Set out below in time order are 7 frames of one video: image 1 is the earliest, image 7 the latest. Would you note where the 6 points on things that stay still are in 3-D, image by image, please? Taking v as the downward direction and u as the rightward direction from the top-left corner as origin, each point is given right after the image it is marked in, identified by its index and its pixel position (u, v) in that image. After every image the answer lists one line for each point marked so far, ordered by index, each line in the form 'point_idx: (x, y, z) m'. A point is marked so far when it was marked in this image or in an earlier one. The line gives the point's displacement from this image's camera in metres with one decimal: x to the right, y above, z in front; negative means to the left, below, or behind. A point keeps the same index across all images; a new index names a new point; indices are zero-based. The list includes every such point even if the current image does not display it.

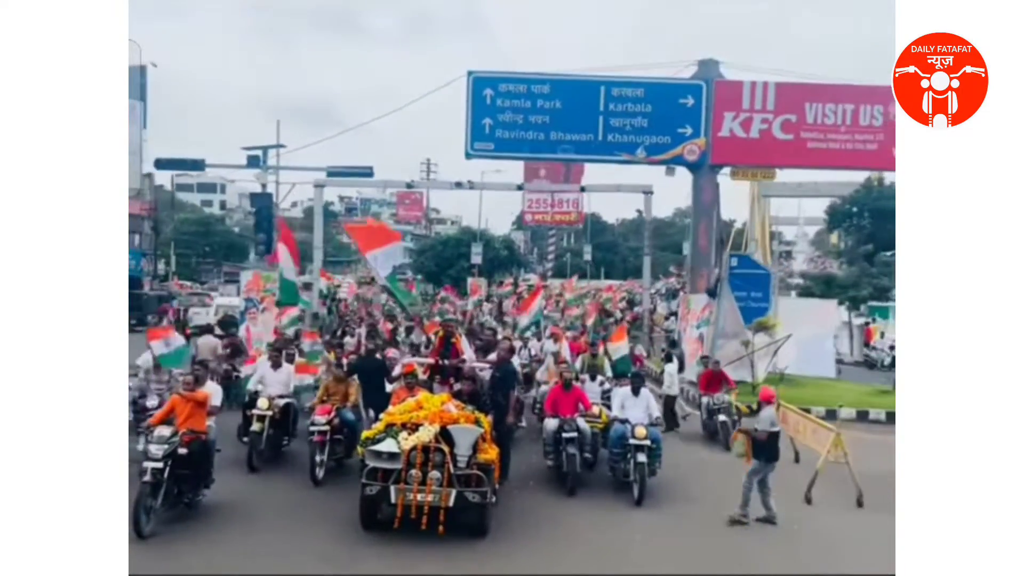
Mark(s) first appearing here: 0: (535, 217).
0: (0.0, +0.2, +2.7) m
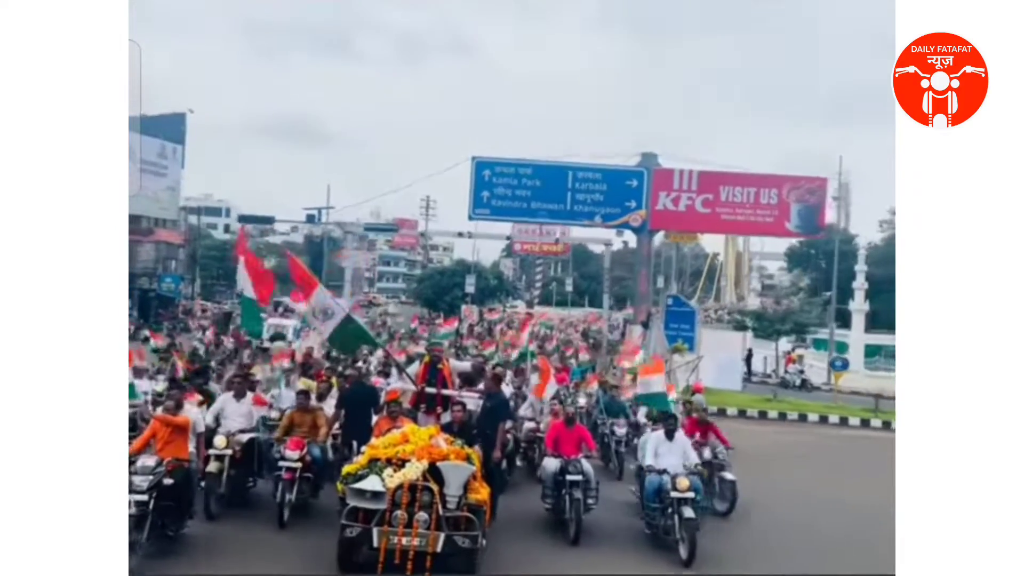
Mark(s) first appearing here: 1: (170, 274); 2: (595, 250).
0: (0.0, +0.1, +2.9) m
1: (-1.0, 0.0, +2.9) m
2: (+0.3, +0.1, +2.9) m
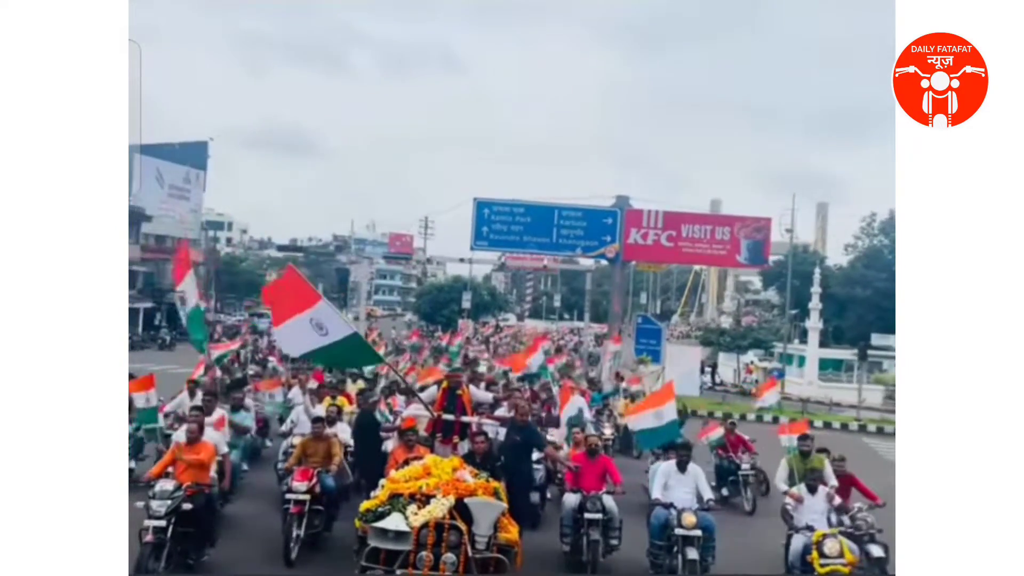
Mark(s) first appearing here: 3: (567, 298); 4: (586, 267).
0: (0.0, +0.1, +3.1) m
1: (-1.0, 0.0, +3.1) m
2: (+0.2, +0.1, +3.1) m
3: (+0.2, 0.0, +3.1) m
4: (+0.2, 0.0, +3.1) m
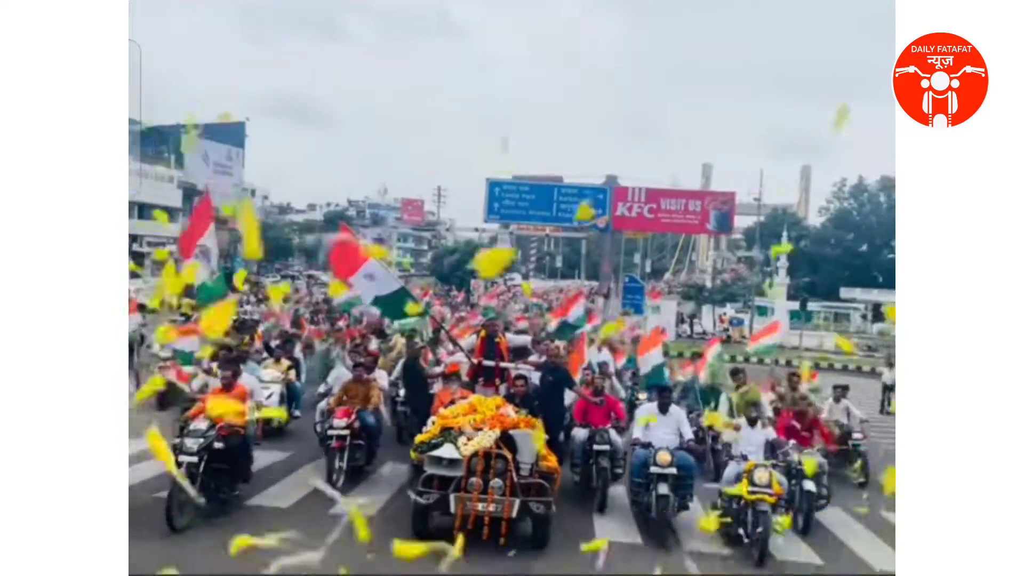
0: (0.0, +0.2, +3.4) m
1: (-1.0, +0.1, +3.3) m
2: (+0.2, +0.2, +3.4) m
3: (+0.2, +0.1, +3.4) m
4: (+0.3, +0.2, +3.4) m
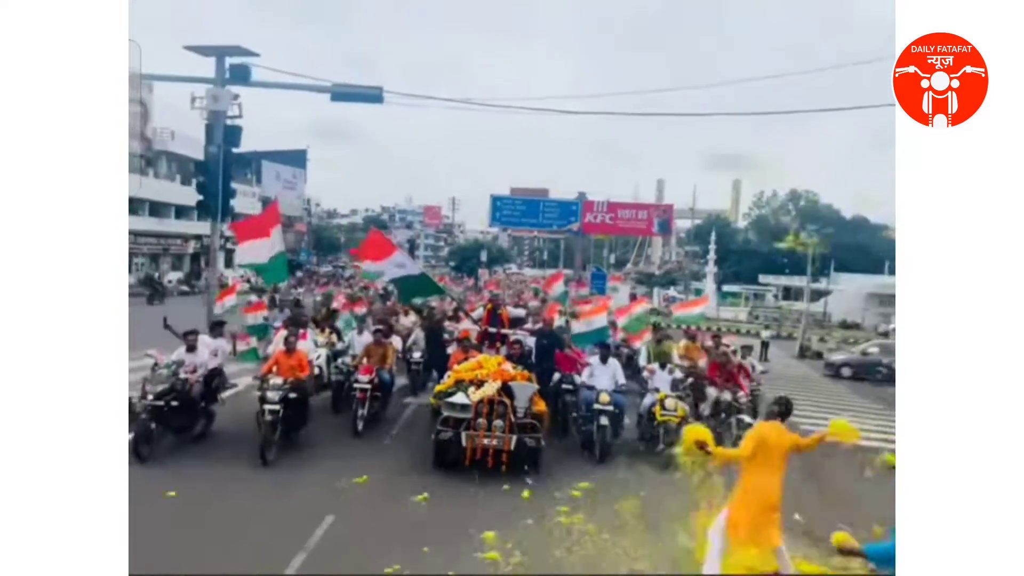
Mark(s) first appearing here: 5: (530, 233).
0: (0.0, +0.3, +4.1) m
1: (-1.0, +0.2, +4.0) m
2: (+0.2, +0.2, +4.1) m
3: (+0.2, +0.2, +4.1) m
4: (+0.2, +0.2, +4.1) m
5: (+0.1, +0.3, +4.1) m
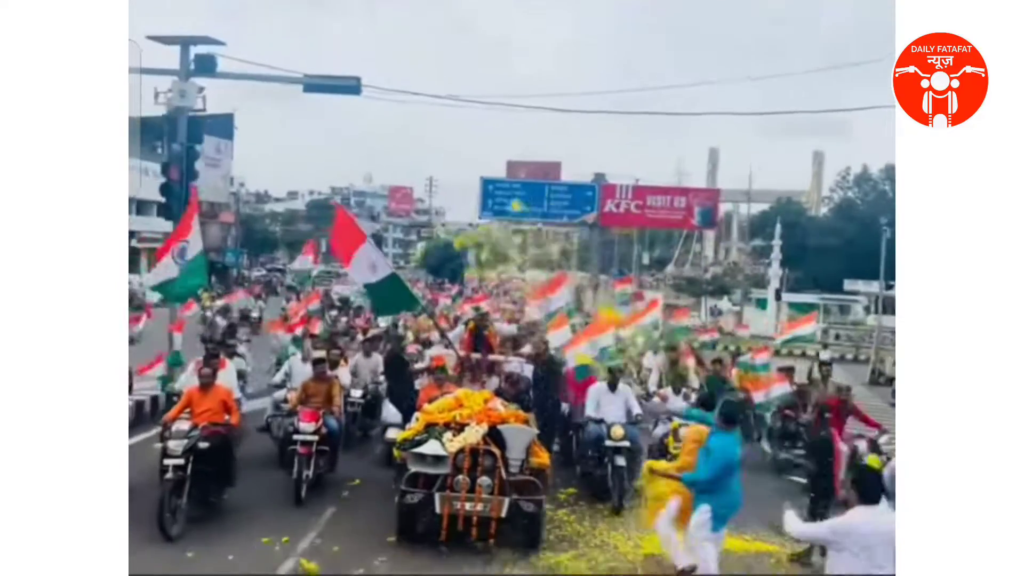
0: (0.0, +0.3, +3.4) m
1: (-1.0, +0.1, +3.4) m
2: (+0.2, +0.2, +3.4) m
3: (+0.2, +0.1, +3.4) m
4: (+0.2, +0.2, +3.4) m
5: (+0.1, +0.2, +3.4) m
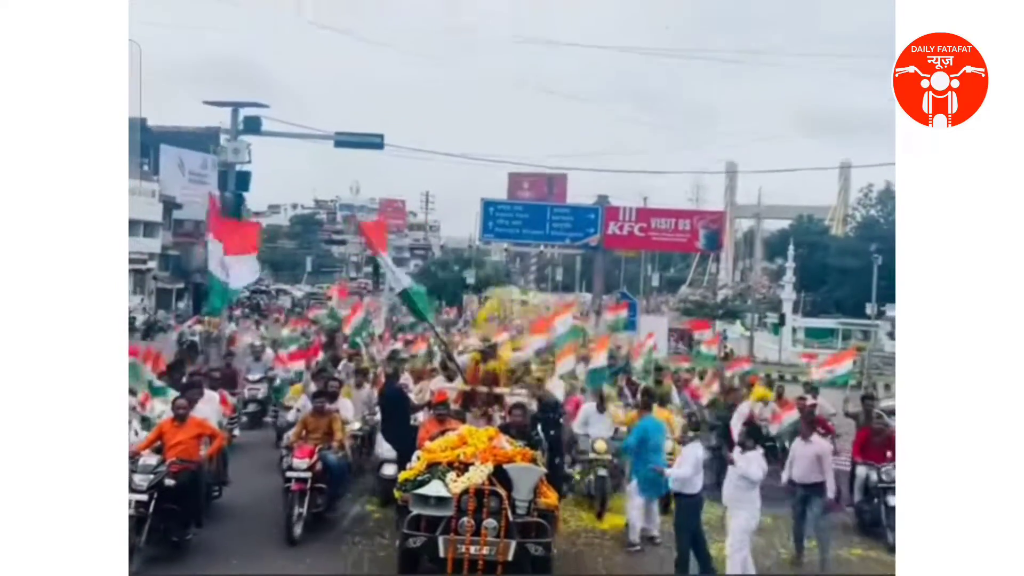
0: (0.0, +0.2, +3.2) m
1: (-1.0, +0.1, +3.2) m
2: (+0.2, +0.1, +3.2) m
3: (+0.2, +0.1, +3.2) m
4: (+0.2, +0.1, +3.2) m
5: (+0.1, +0.2, +3.2) m
